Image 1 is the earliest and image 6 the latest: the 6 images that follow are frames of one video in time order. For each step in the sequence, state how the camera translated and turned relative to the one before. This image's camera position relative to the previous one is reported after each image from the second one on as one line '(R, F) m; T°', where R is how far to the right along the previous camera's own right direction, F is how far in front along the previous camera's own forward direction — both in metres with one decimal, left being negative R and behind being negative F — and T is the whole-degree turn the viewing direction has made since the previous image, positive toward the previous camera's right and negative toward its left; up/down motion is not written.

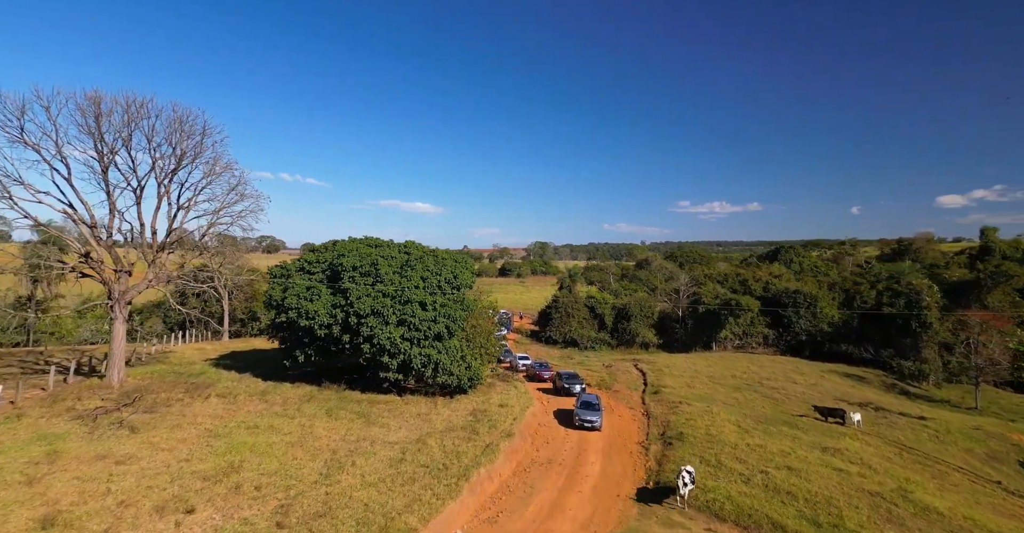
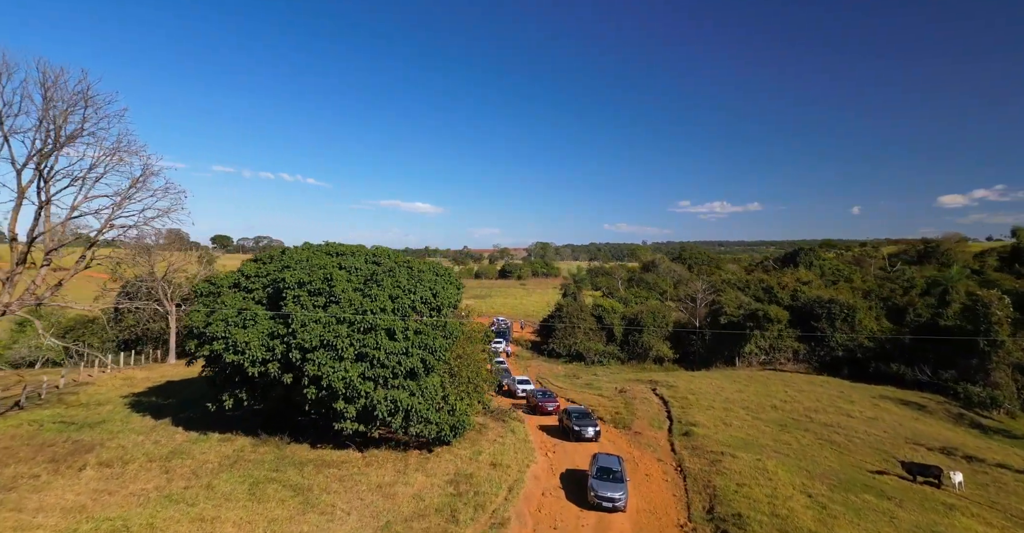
(+0.2, +5.9) m; 0°
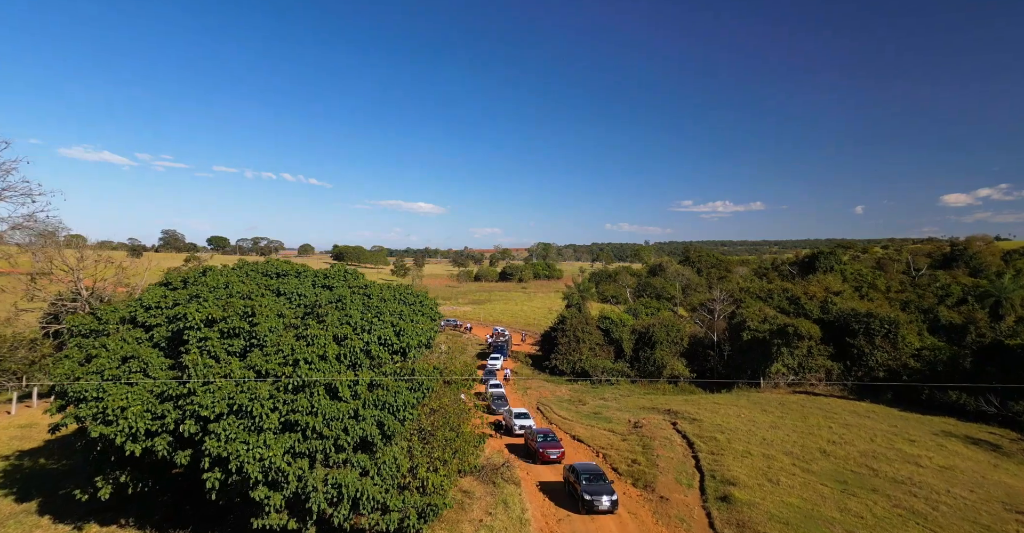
(+0.3, +5.2) m; 0°
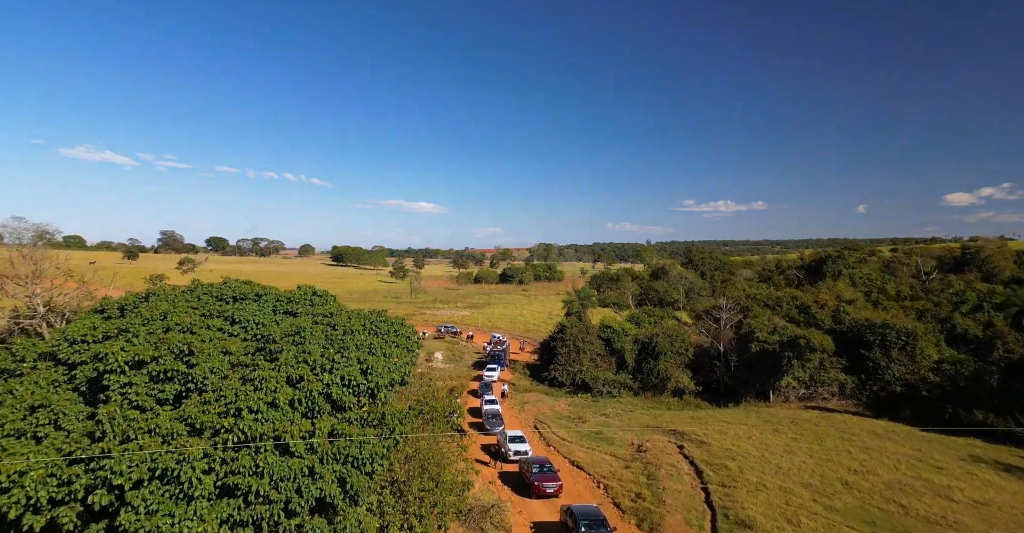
(+0.4, +2.1) m; 0°
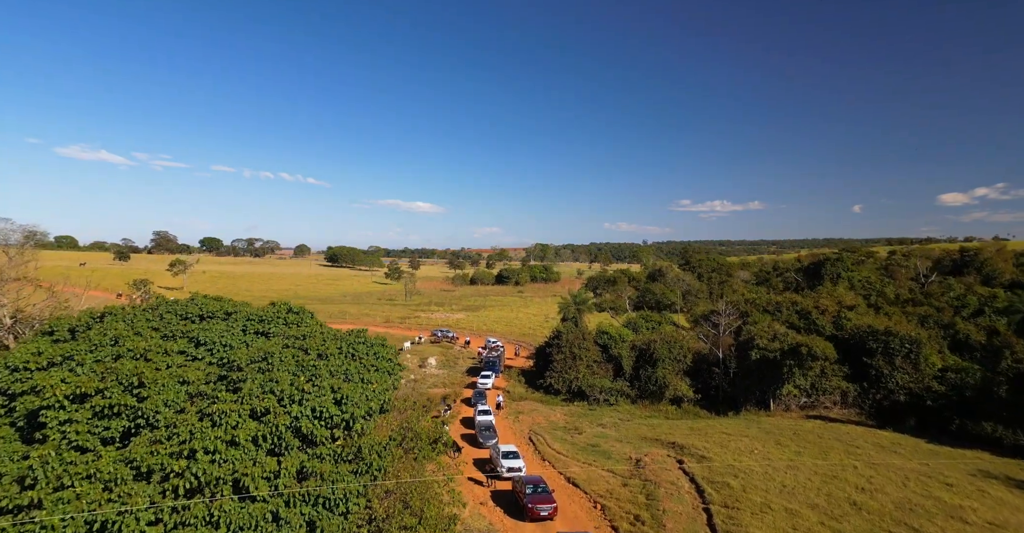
(+0.2, +1.1) m; 0°
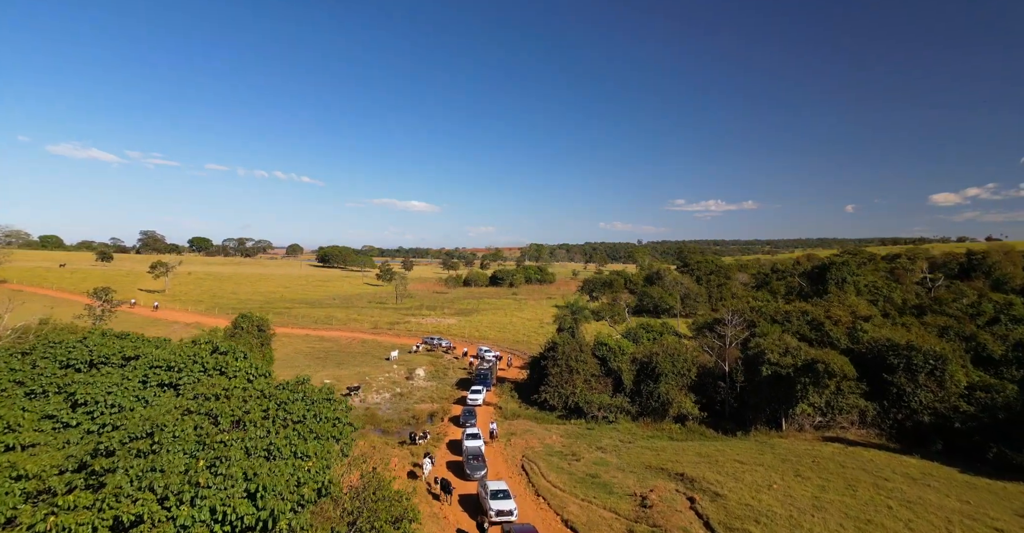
(+0.2, +3.2) m; +1°
